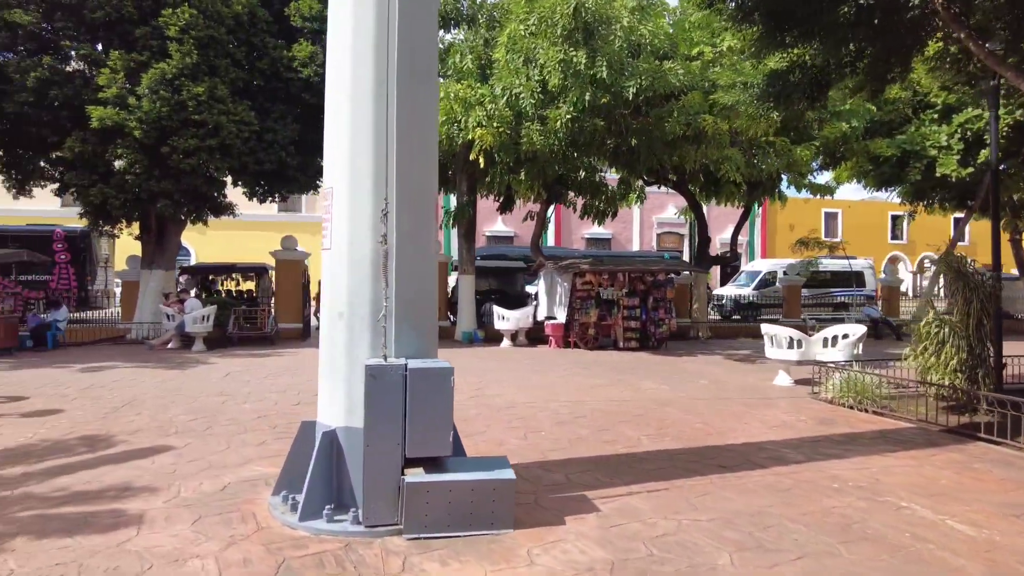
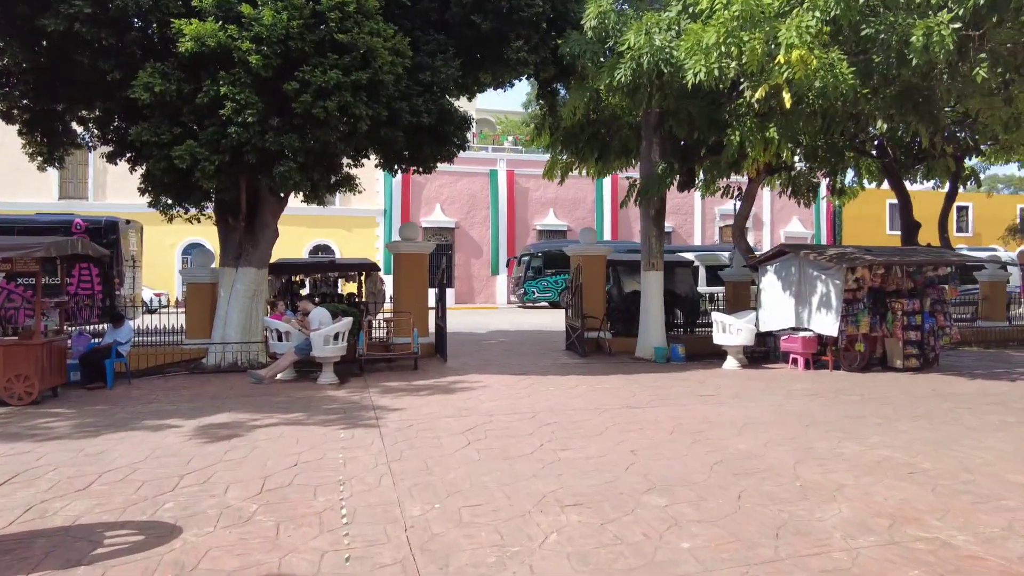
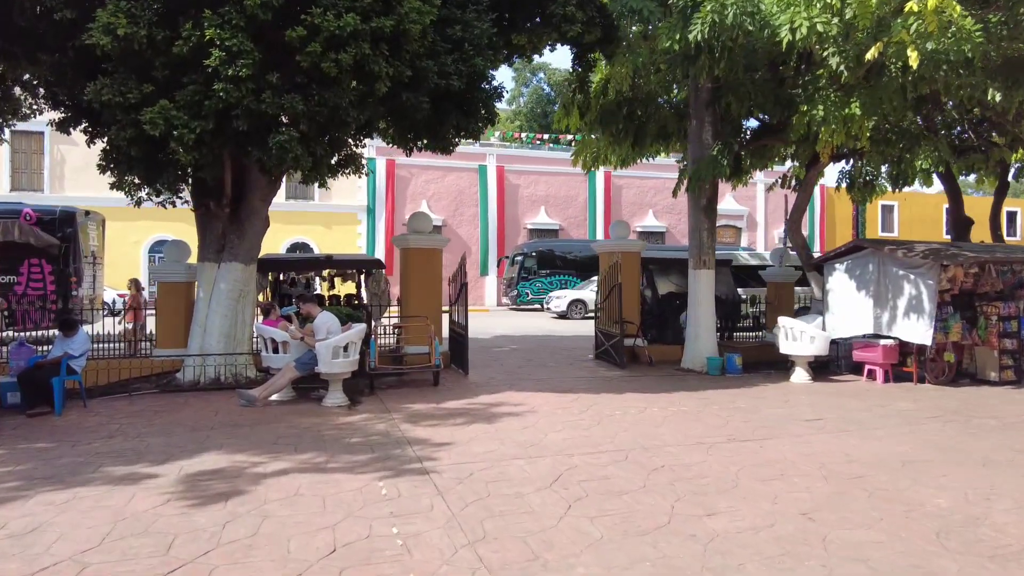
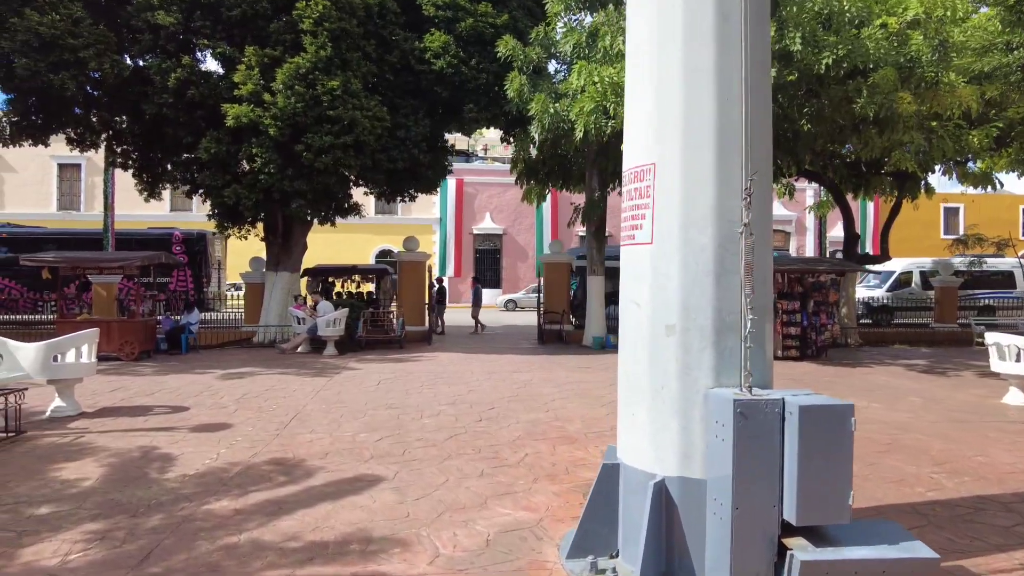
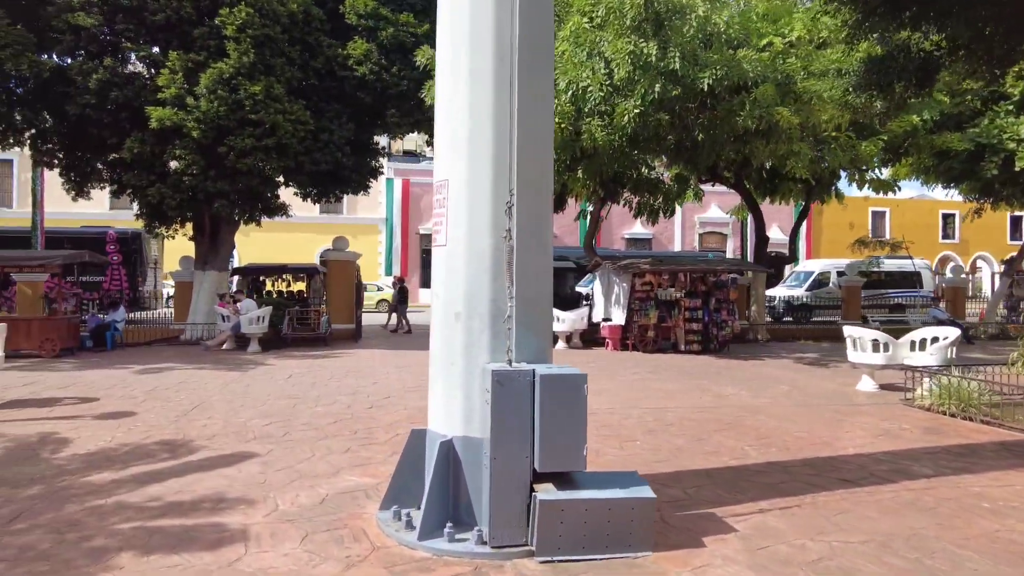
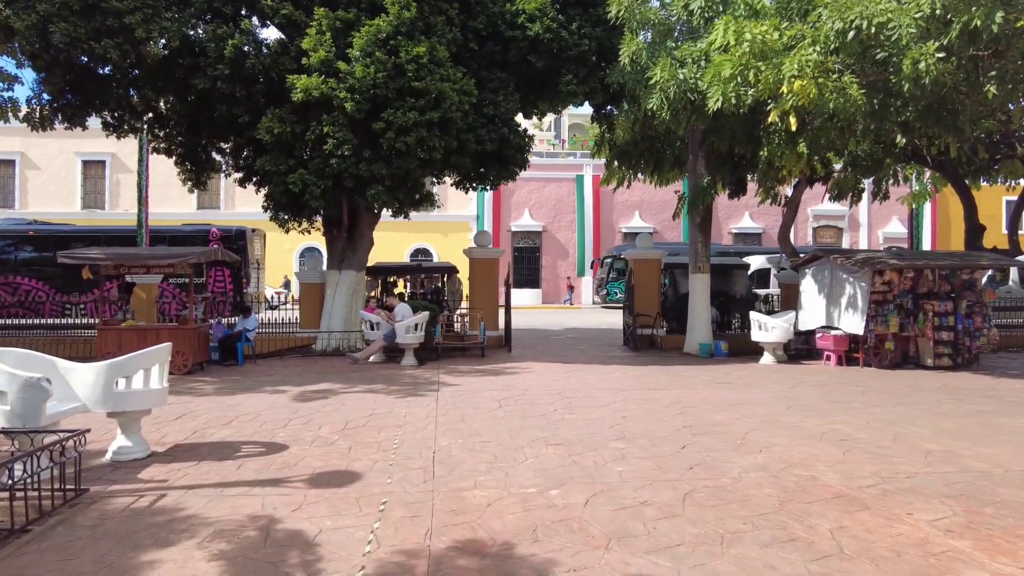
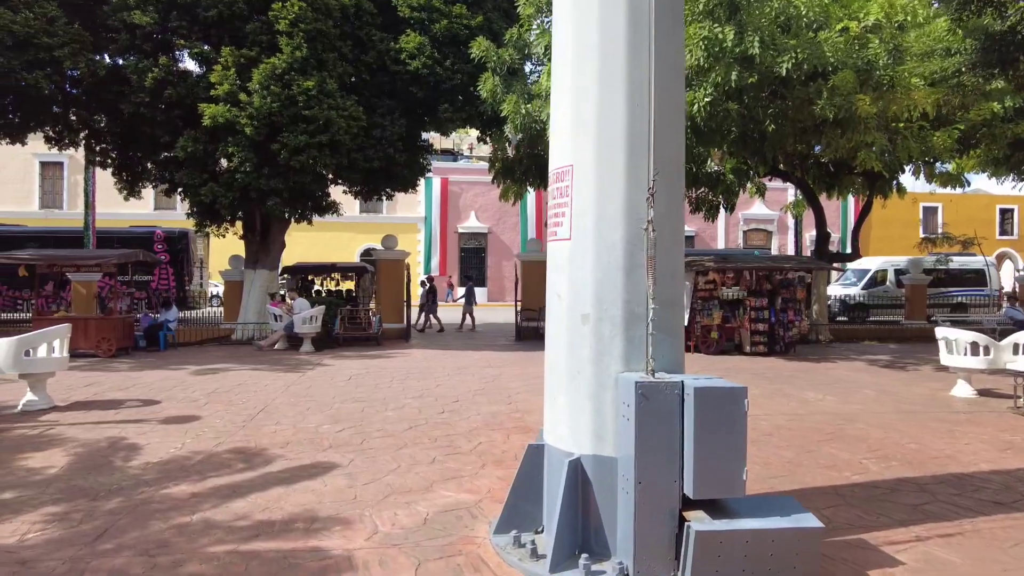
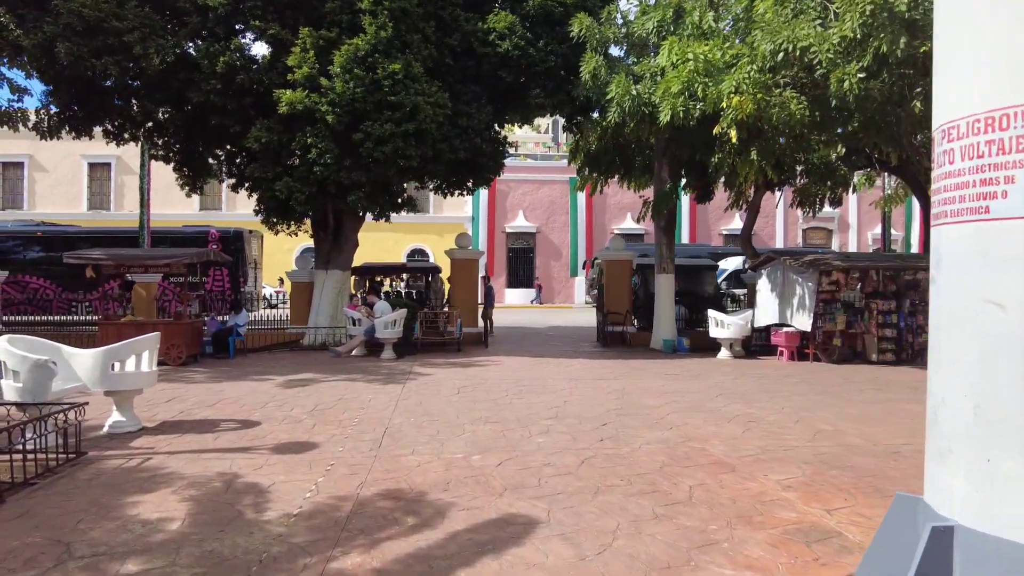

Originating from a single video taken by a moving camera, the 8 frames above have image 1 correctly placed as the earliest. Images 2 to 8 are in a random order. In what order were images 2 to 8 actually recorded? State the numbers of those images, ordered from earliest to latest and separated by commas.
5, 7, 4, 8, 6, 2, 3
